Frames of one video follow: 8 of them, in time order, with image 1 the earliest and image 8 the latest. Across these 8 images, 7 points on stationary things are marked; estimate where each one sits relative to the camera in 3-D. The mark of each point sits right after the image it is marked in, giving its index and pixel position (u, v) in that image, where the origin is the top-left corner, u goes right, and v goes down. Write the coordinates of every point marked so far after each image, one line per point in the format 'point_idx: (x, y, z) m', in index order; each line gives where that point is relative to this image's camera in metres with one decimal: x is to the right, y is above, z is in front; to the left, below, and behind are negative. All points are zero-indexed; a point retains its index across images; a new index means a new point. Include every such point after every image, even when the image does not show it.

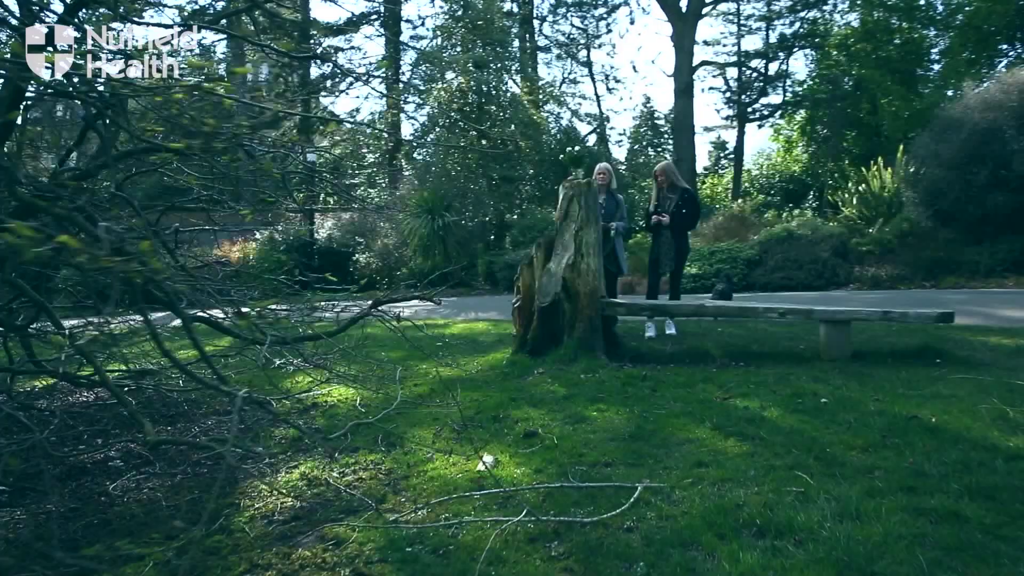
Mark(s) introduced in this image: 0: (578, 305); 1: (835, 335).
0: (+0.7, -0.2, +7.9) m
1: (+3.2, -0.5, +7.1) m
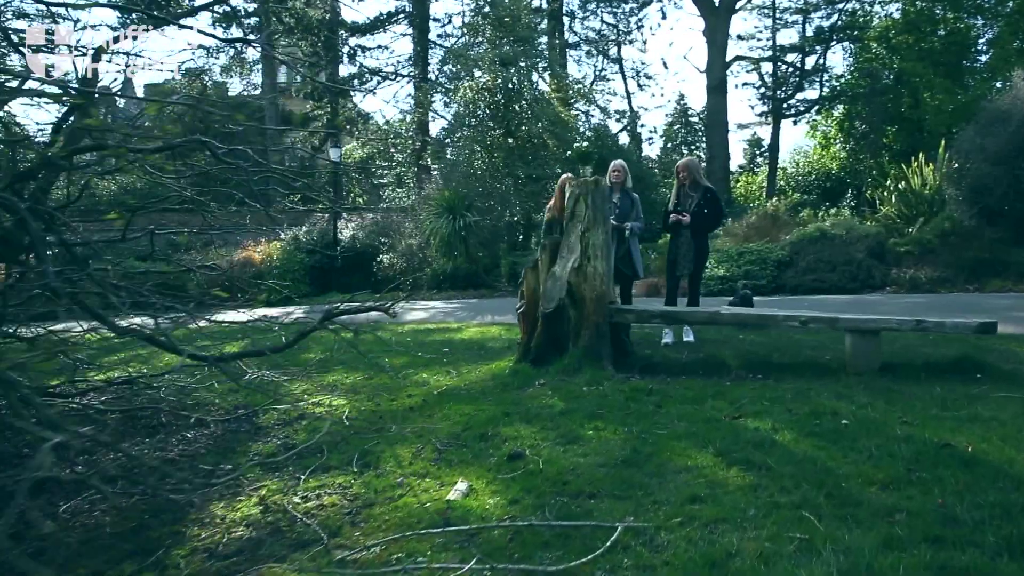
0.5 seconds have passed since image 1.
0: (+0.7, -0.3, +7.4) m
1: (+3.2, -0.5, +6.5) m
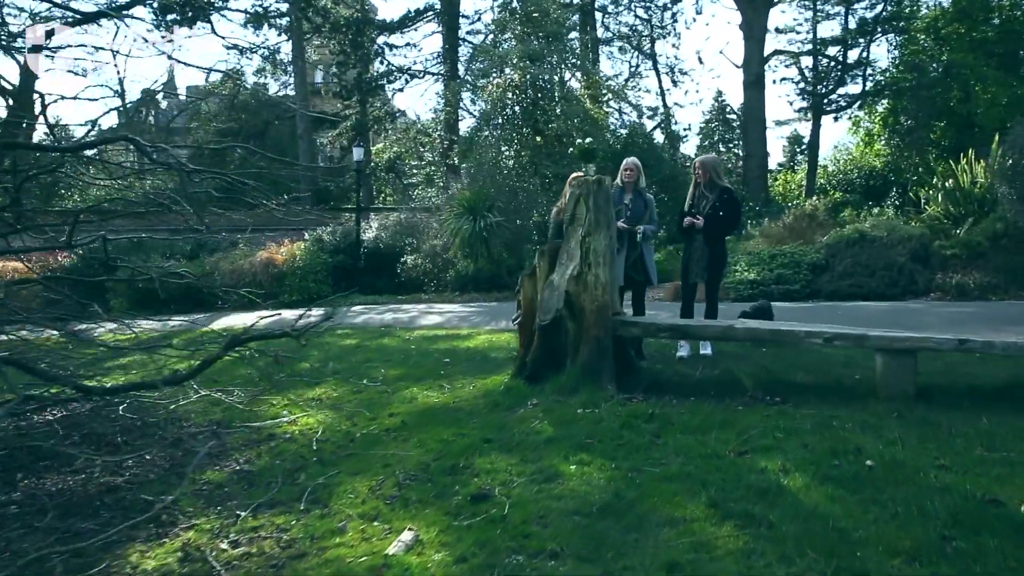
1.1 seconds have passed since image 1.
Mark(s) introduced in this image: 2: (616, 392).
0: (+0.7, -0.3, +6.7) m
1: (+3.0, -0.6, +5.7) m
2: (+0.9, -0.9, +6.4) m
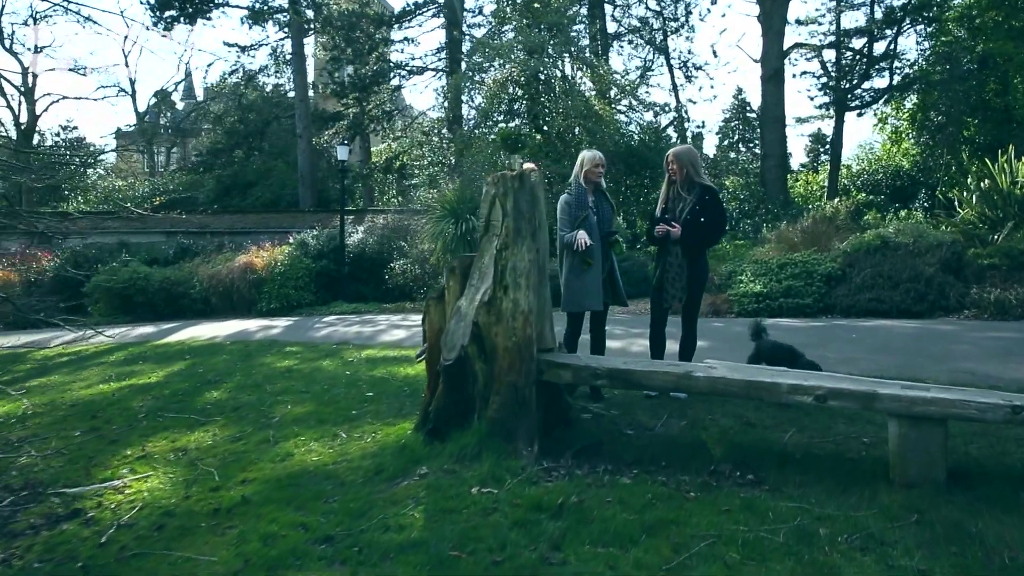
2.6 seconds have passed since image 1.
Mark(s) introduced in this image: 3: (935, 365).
0: (-0.1, -0.5, +5.1) m
1: (+2.2, -0.8, +4.0) m
2: (+0.1, -1.1, +4.8) m
3: (+4.3, -0.8, +7.3) m
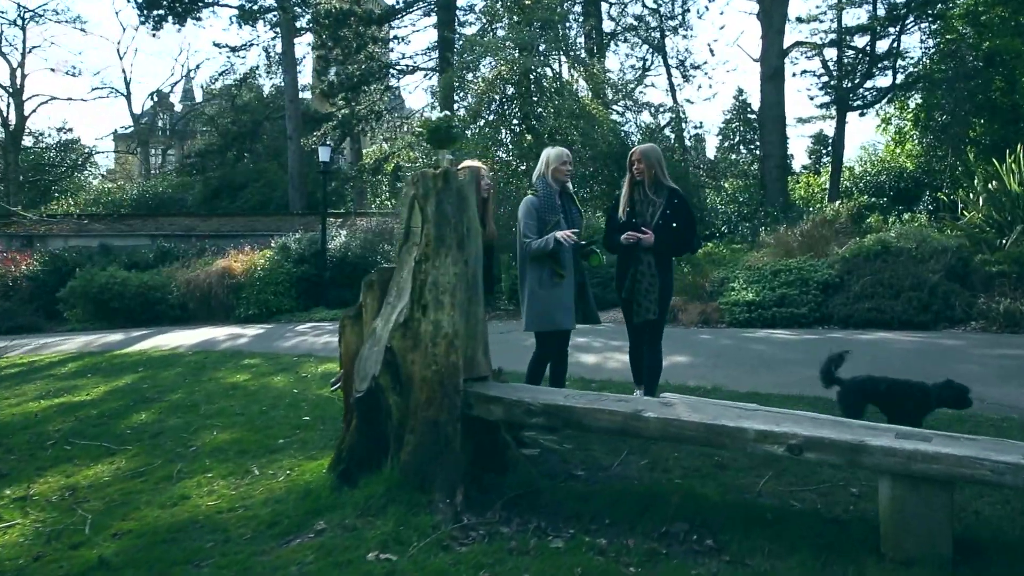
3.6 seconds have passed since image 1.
0: (-0.6, -0.7, +4.3) m
1: (+1.8, -0.9, +3.2) m
2: (-0.3, -1.2, +4.0) m
3: (+3.9, -0.9, +6.5) m
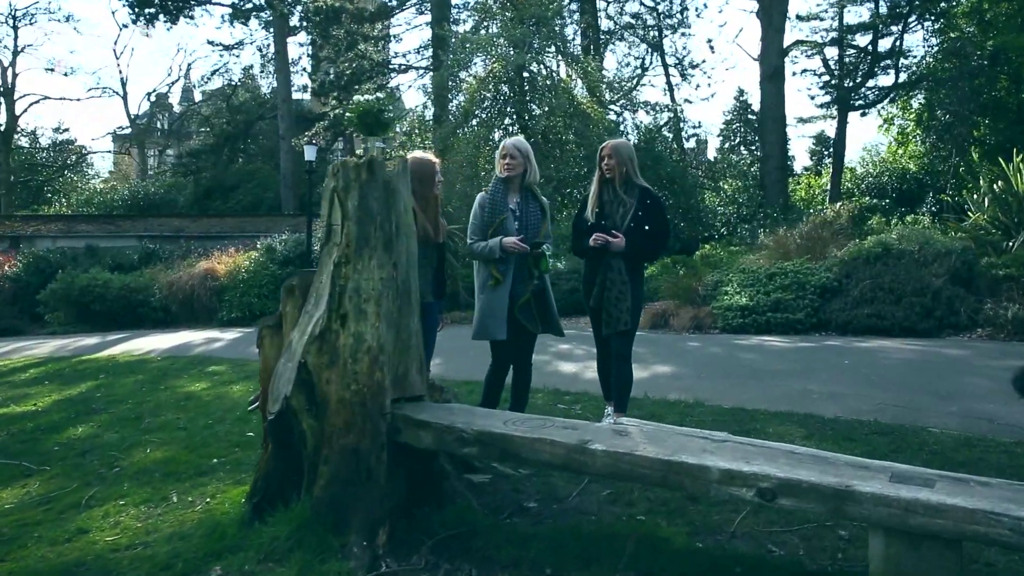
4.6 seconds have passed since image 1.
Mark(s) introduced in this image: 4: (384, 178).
0: (-0.9, -0.7, +3.7) m
1: (+1.4, -1.0, +2.5) m
2: (-0.7, -1.3, +3.4) m
3: (+3.5, -1.0, +5.9) m
4: (-0.7, +0.6, +3.8) m
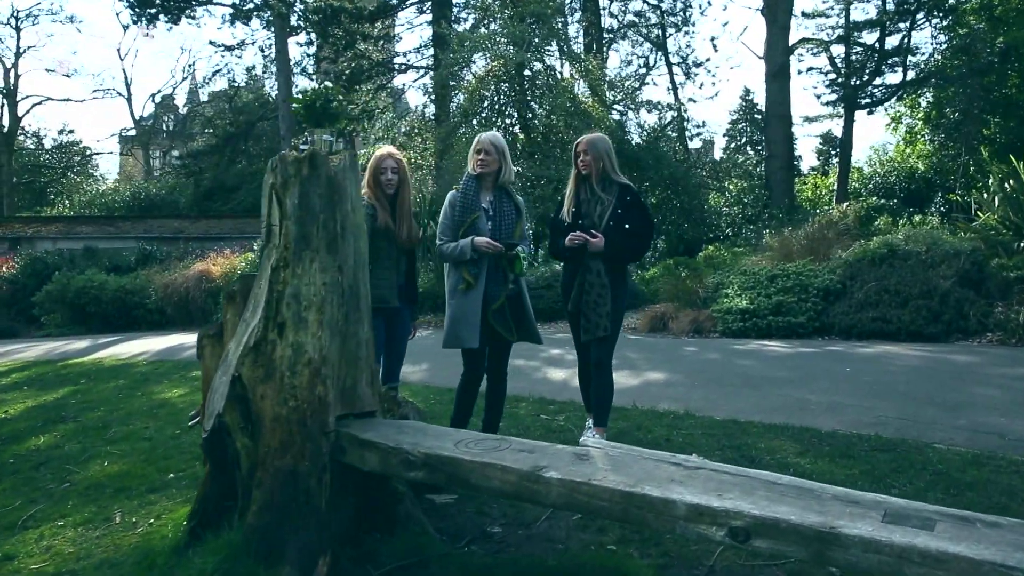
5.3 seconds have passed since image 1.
0: (-1.1, -0.7, +3.4) m
1: (+1.2, -1.0, +2.2) m
2: (-0.9, -1.3, +3.0) m
3: (+3.3, -1.0, +5.5) m
4: (-0.9, +0.6, +3.4) m
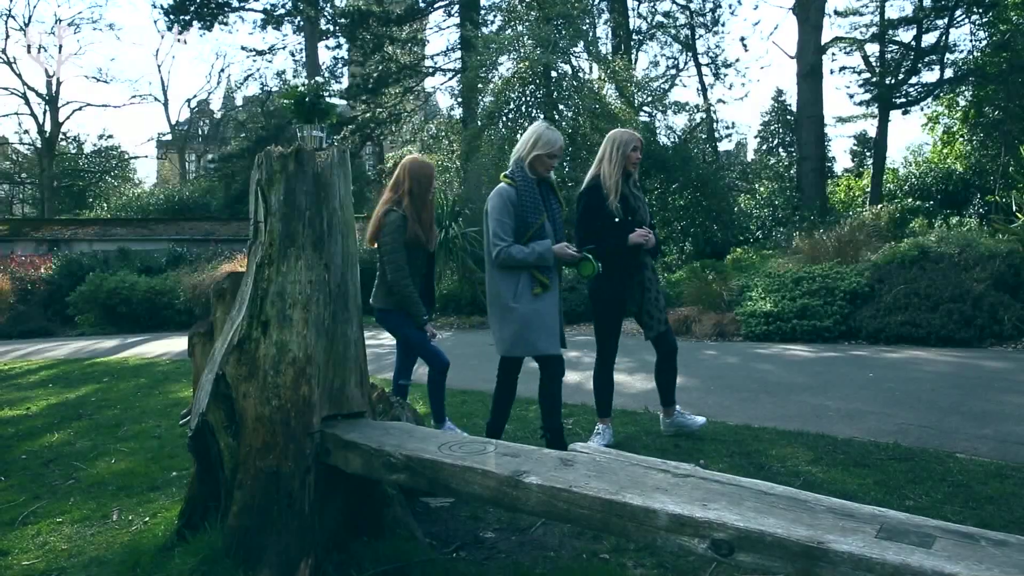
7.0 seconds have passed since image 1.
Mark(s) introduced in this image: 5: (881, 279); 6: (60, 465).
0: (-1.2, -0.7, +3.3) m
1: (+1.1, -1.0, +2.0) m
2: (-1.0, -1.3, +2.9) m
3: (+3.4, -1.0, +5.2) m
4: (-0.9, +0.6, +3.4) m
5: (+5.4, +0.1, +10.5) m
6: (-3.6, -1.4, +5.8) m
